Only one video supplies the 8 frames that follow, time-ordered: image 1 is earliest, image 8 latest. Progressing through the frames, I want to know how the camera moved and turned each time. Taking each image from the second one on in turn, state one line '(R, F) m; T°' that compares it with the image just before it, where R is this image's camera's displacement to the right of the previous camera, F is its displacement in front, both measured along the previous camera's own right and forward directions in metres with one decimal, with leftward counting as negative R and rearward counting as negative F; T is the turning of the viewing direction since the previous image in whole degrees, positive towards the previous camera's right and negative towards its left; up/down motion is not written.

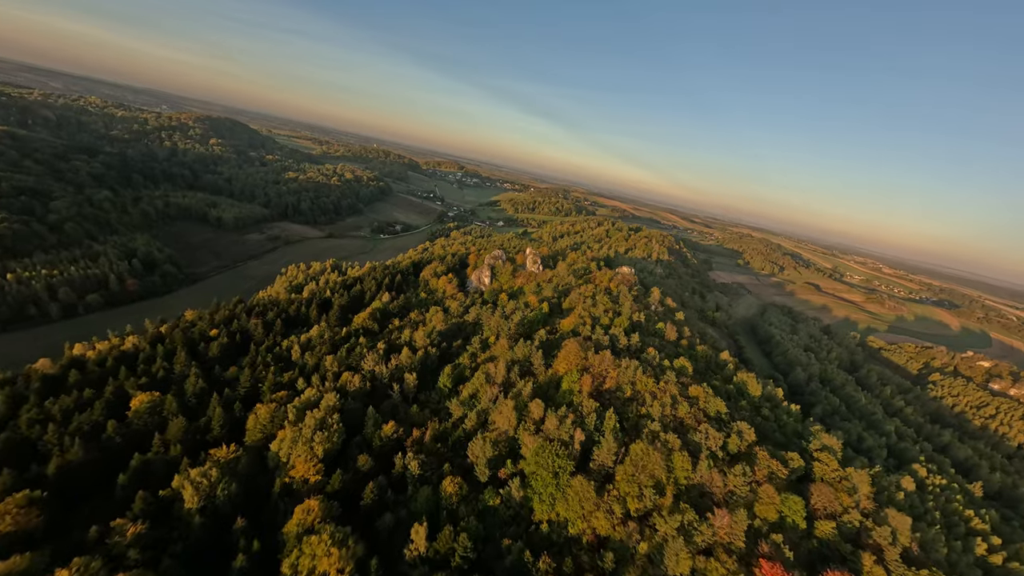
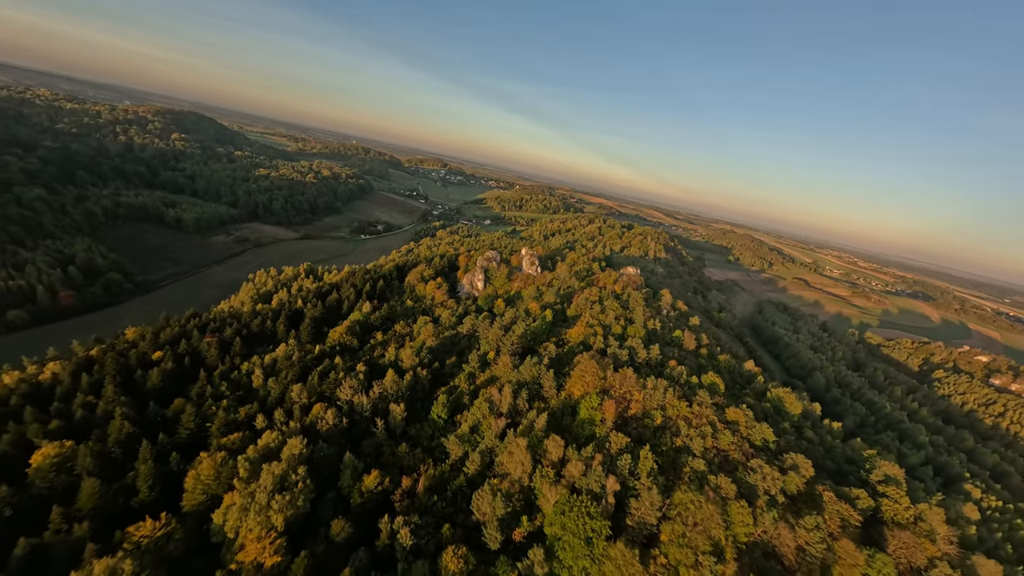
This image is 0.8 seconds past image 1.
(-2.8, +9.5) m; +2°
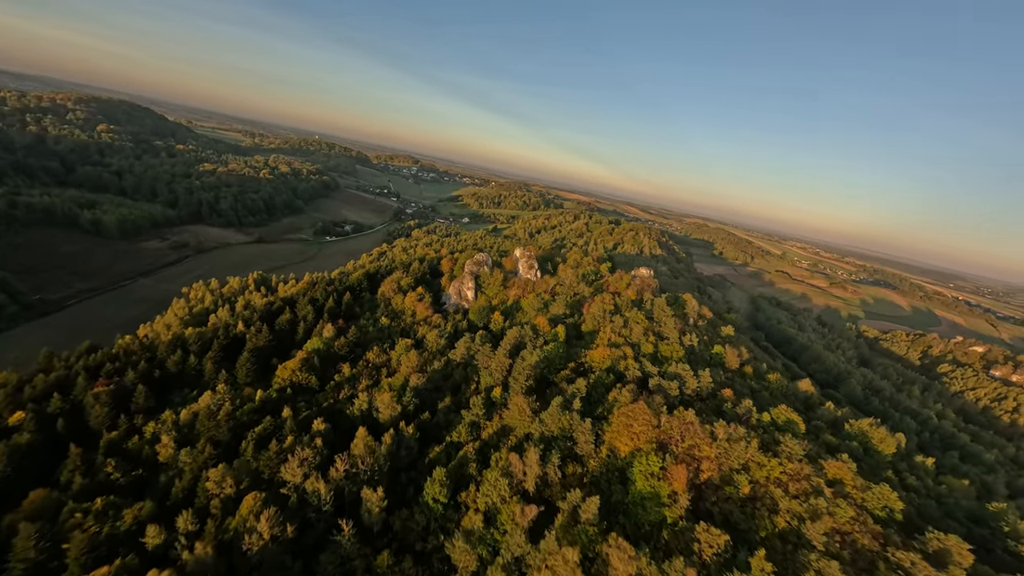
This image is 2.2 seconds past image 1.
(-4.5, +14.8) m; +4°
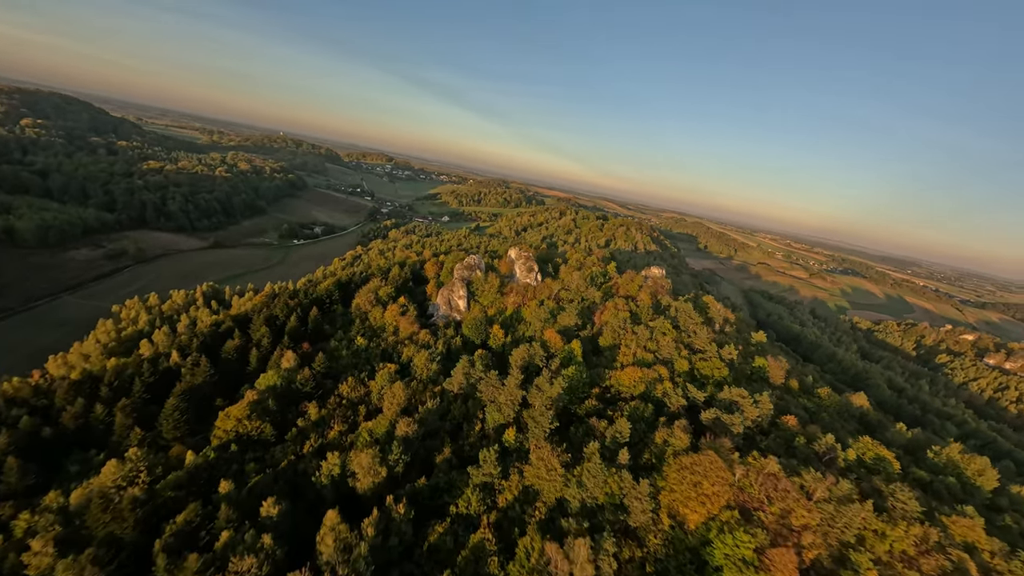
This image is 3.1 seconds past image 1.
(-3.5, +10.5) m; +3°
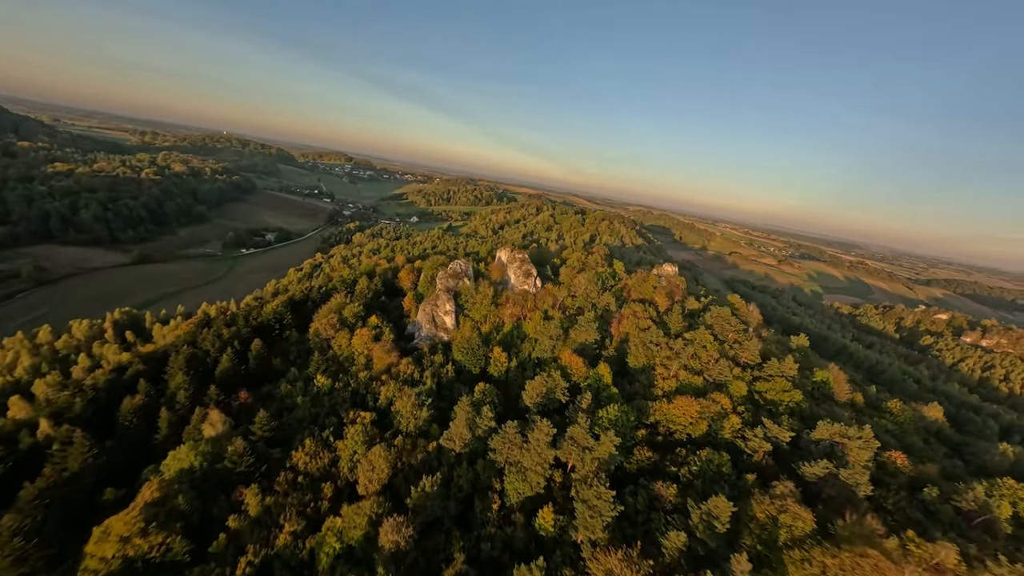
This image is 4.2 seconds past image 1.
(-4.0, +11.5) m; +5°
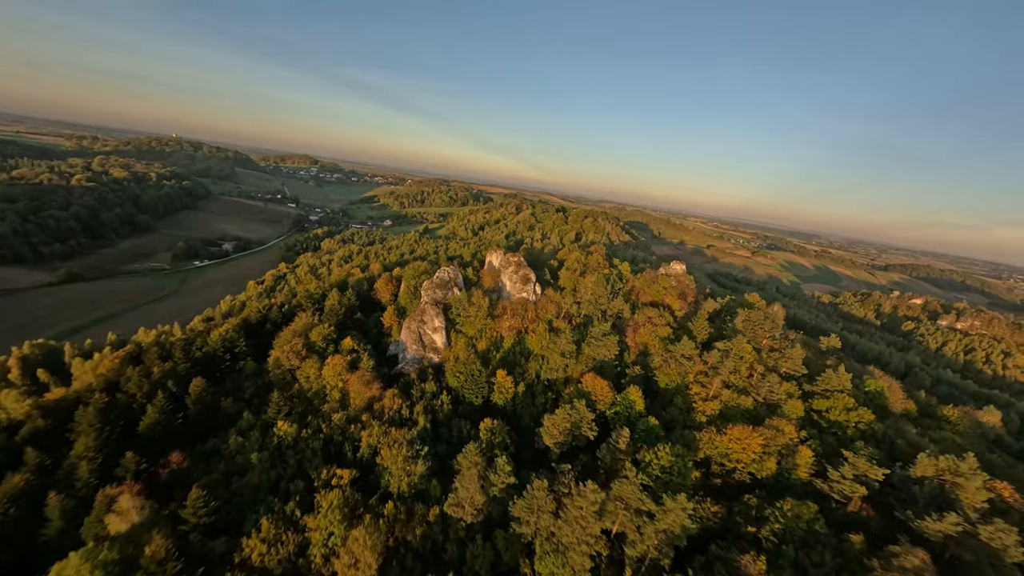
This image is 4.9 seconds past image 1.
(-2.9, +7.5) m; +4°
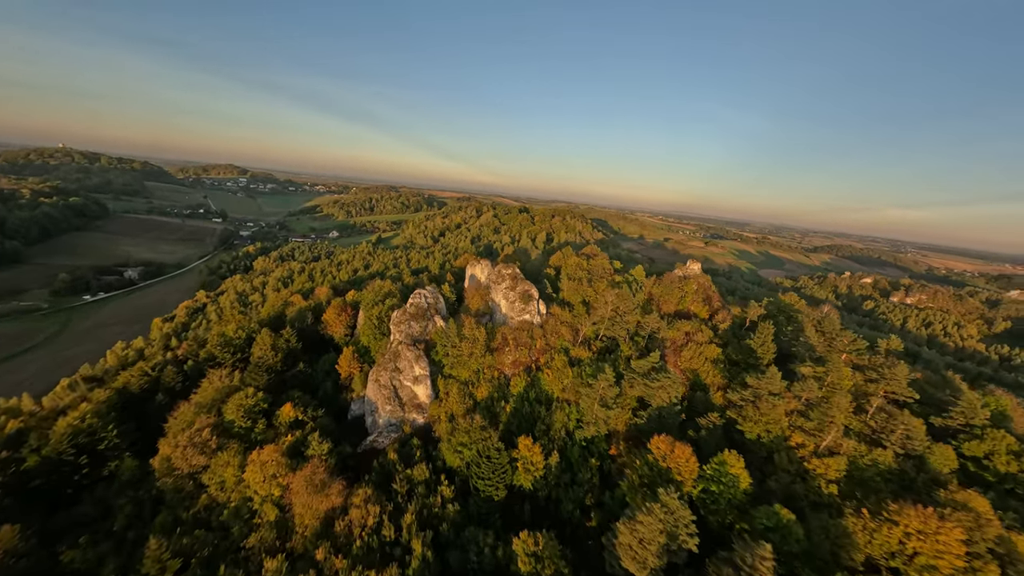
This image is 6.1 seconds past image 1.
(-4.5, +12.2) m; +7°
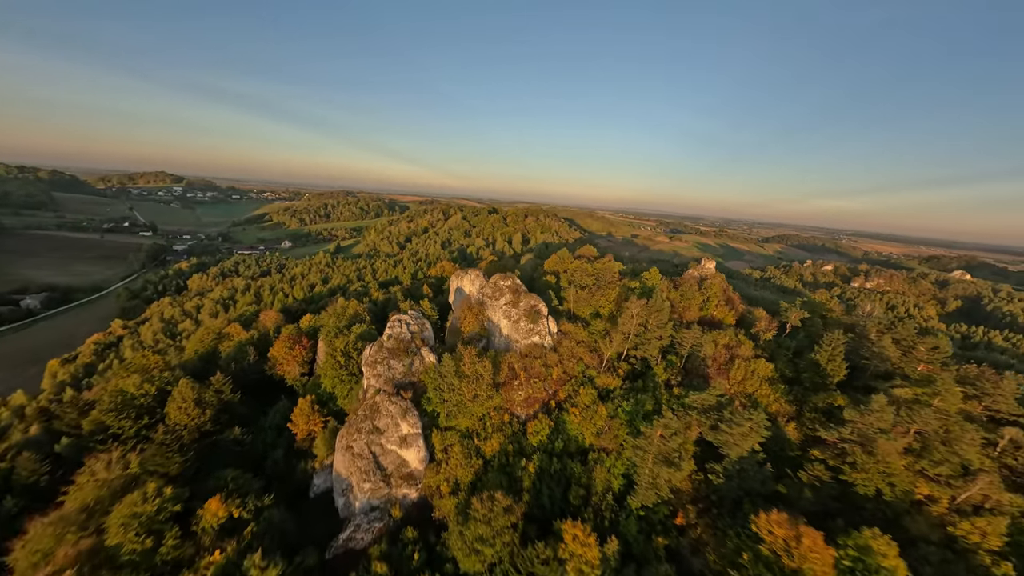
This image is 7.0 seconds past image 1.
(-3.4, +8.2) m; +5°
